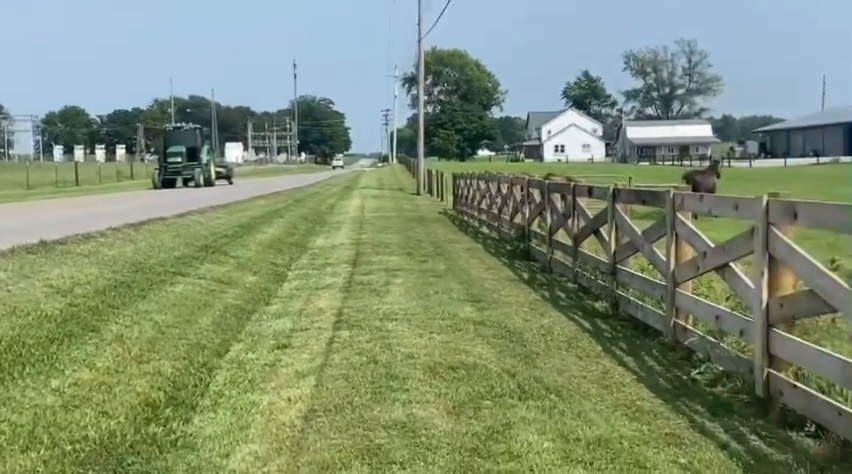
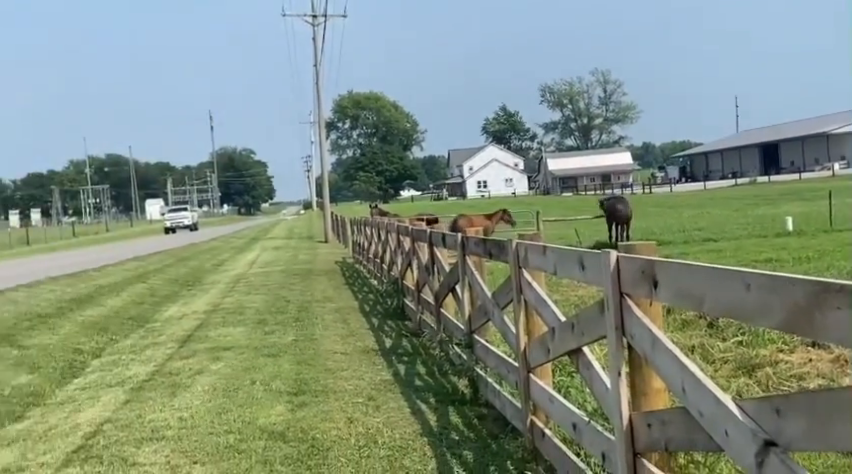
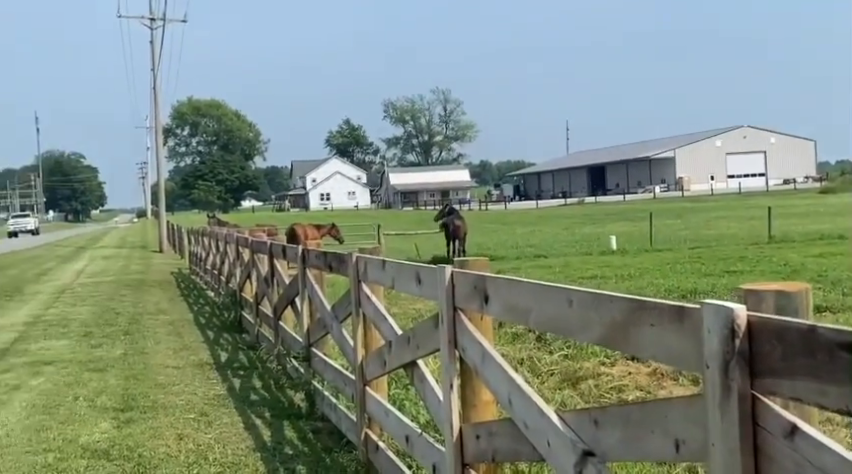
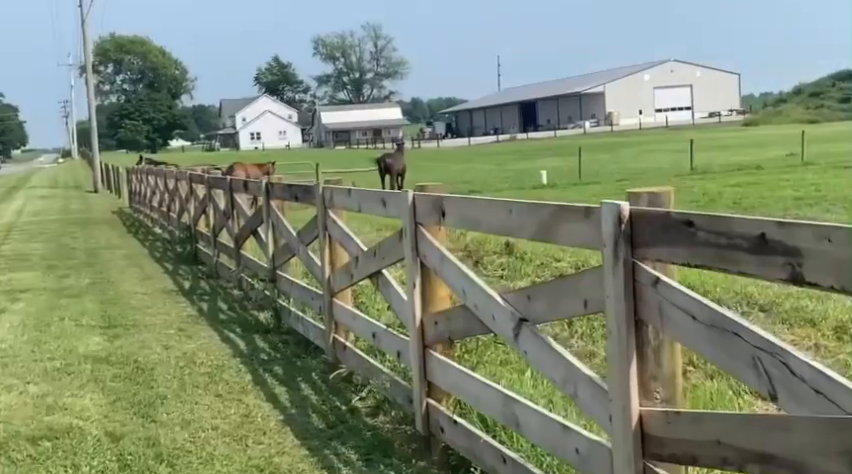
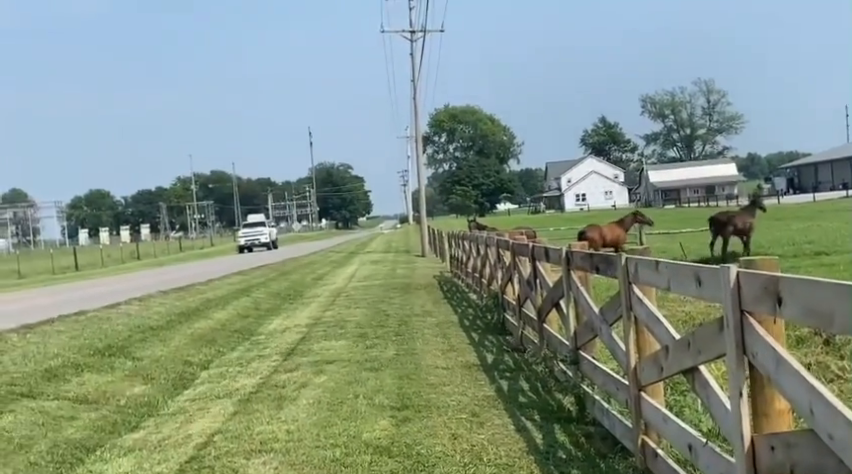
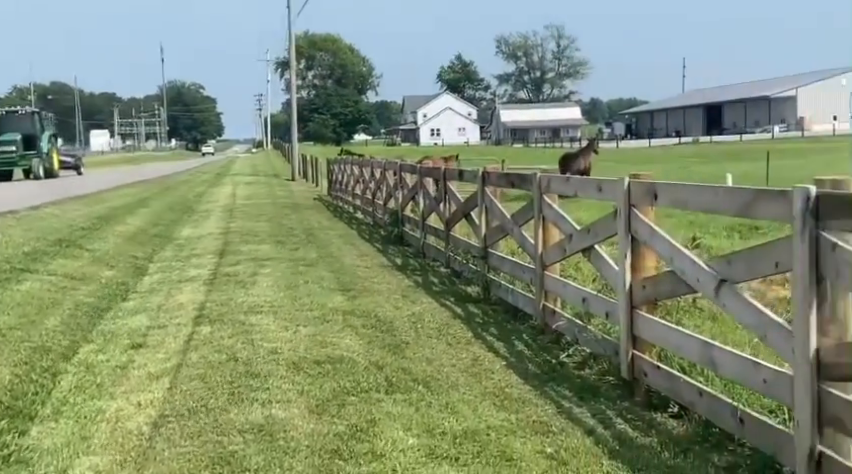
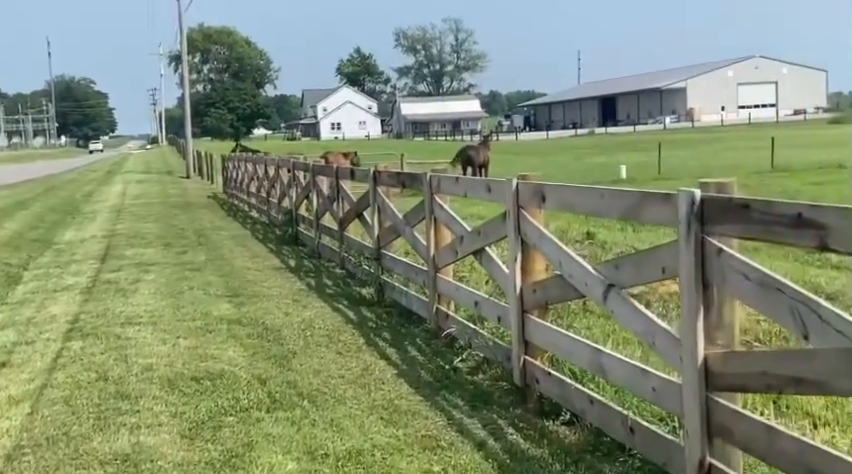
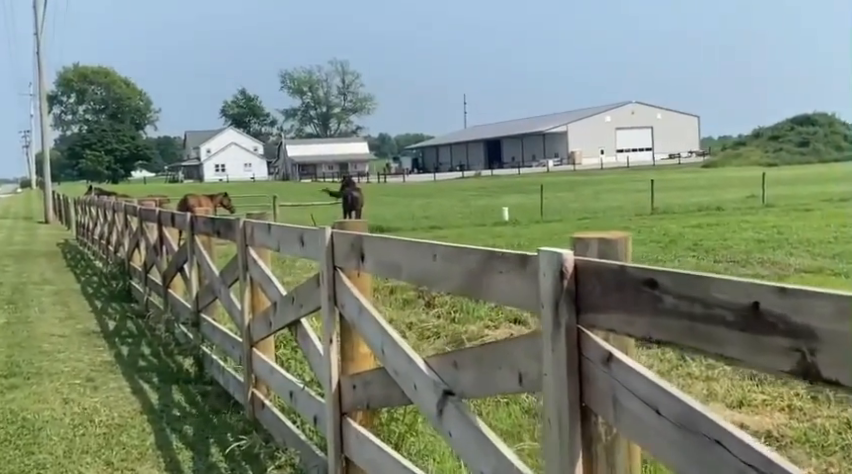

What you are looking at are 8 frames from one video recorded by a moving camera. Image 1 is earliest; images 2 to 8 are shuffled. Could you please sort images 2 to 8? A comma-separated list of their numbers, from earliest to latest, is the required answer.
6, 7, 4, 8, 3, 2, 5
